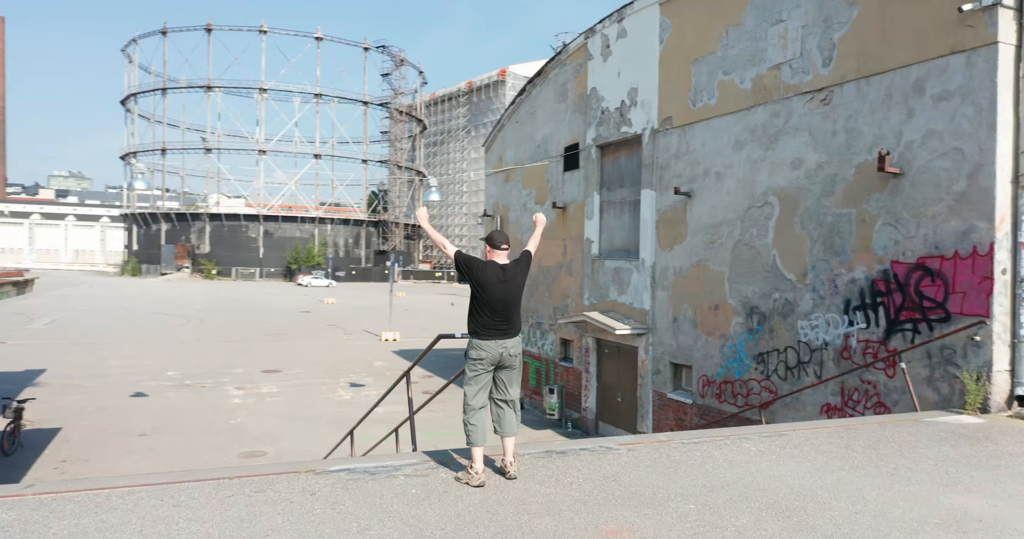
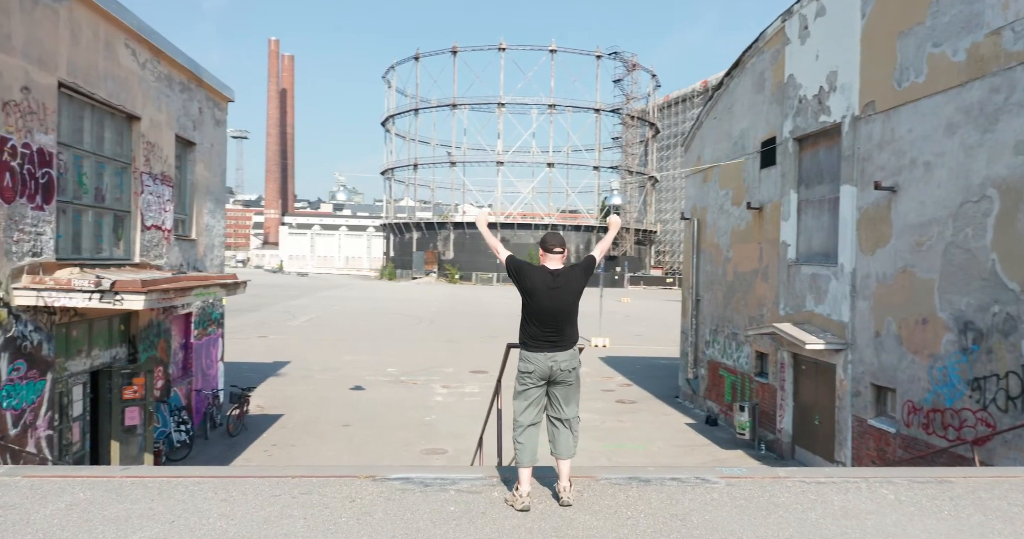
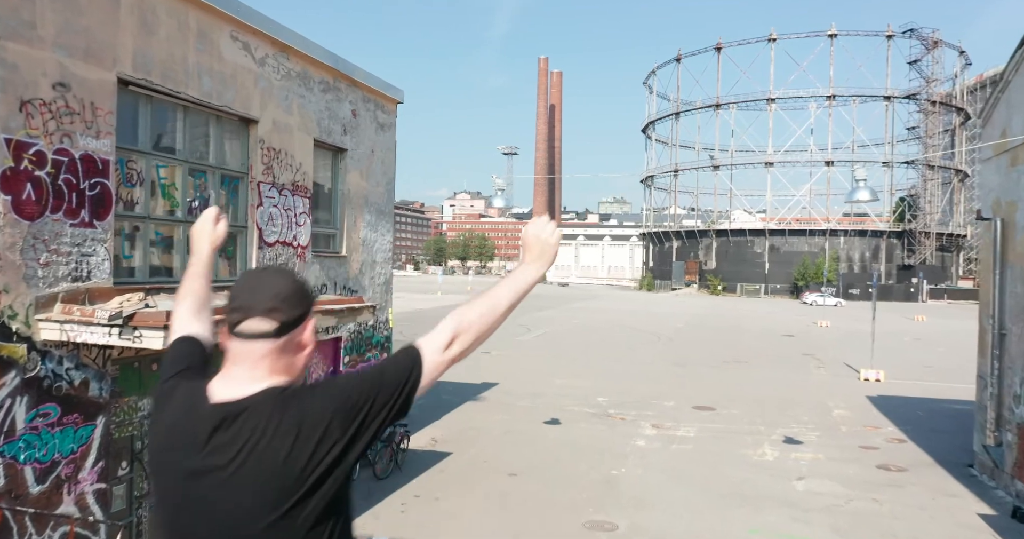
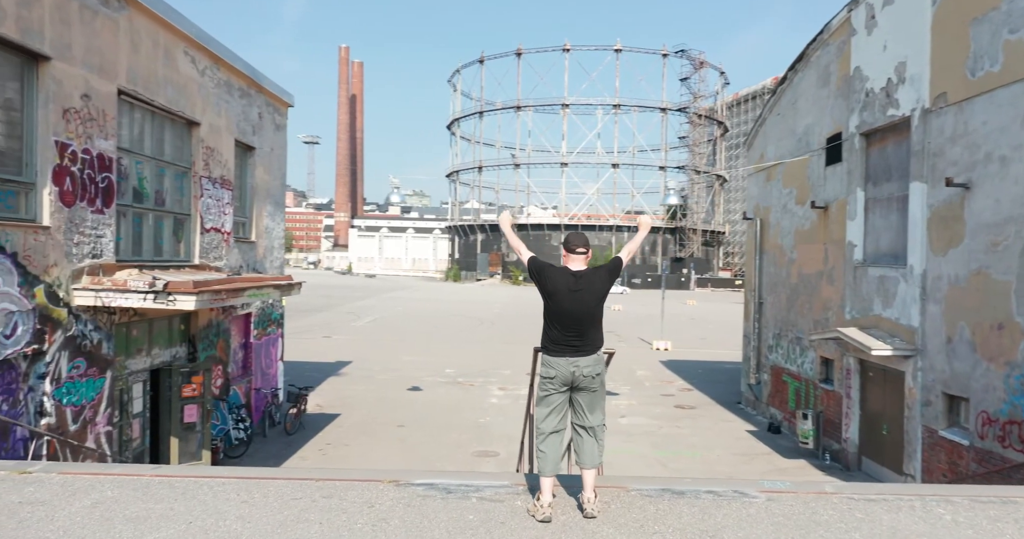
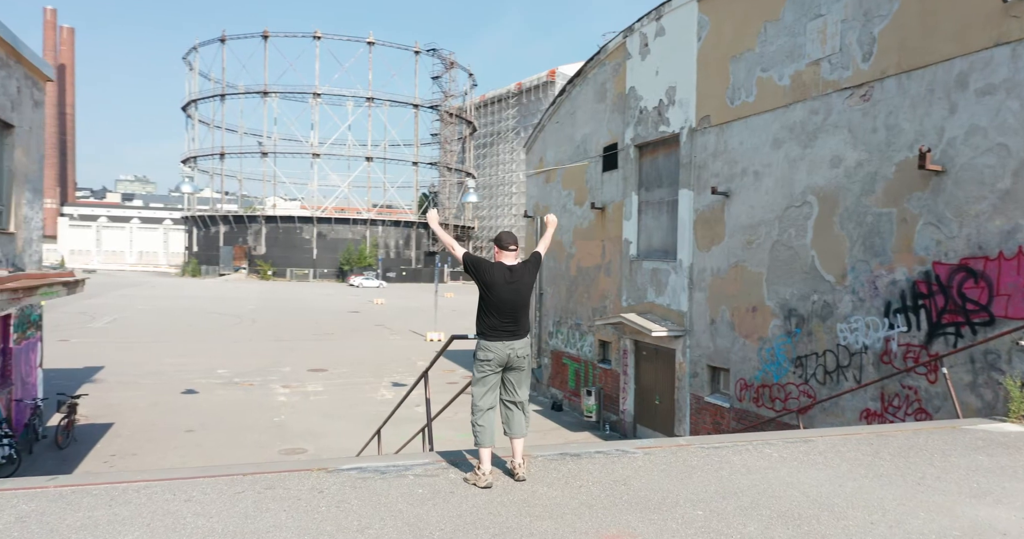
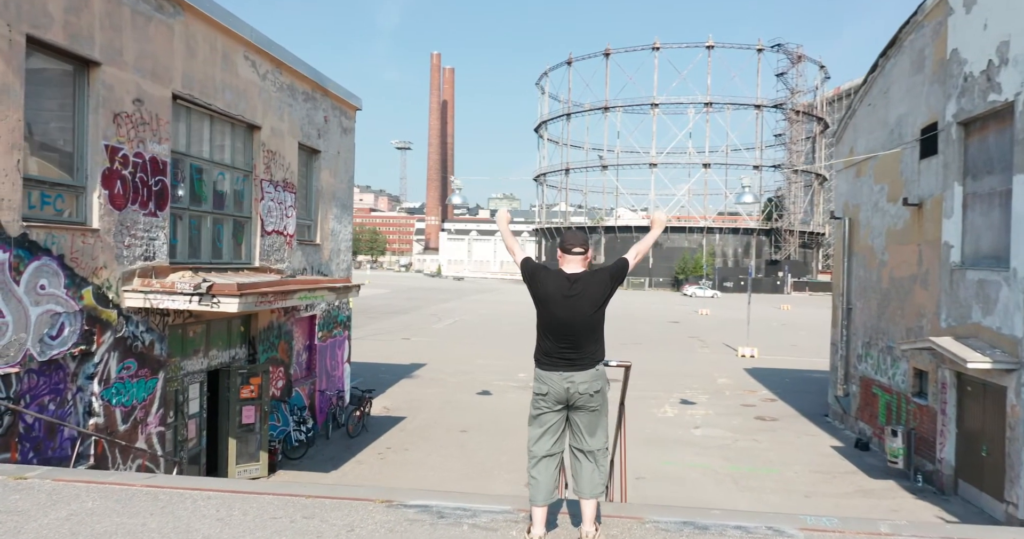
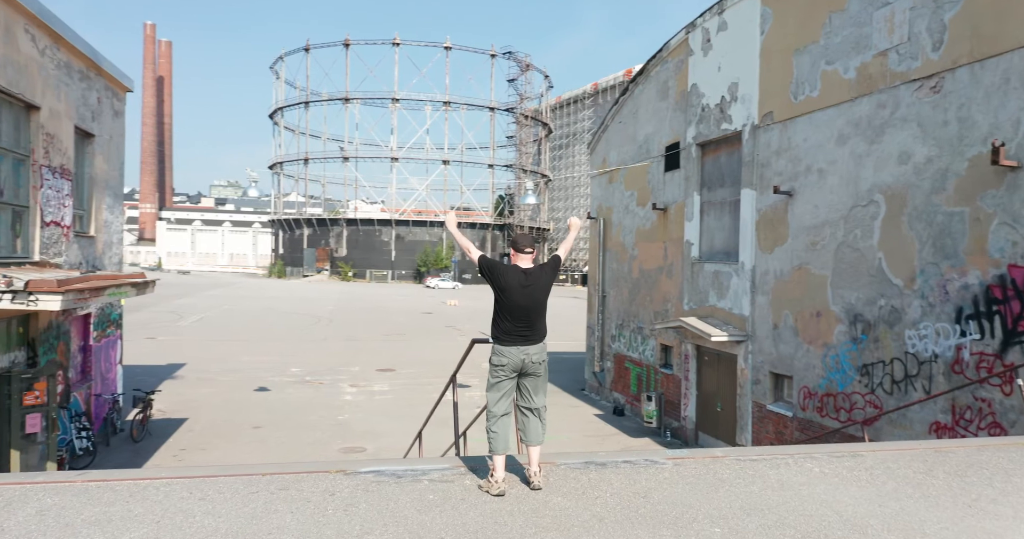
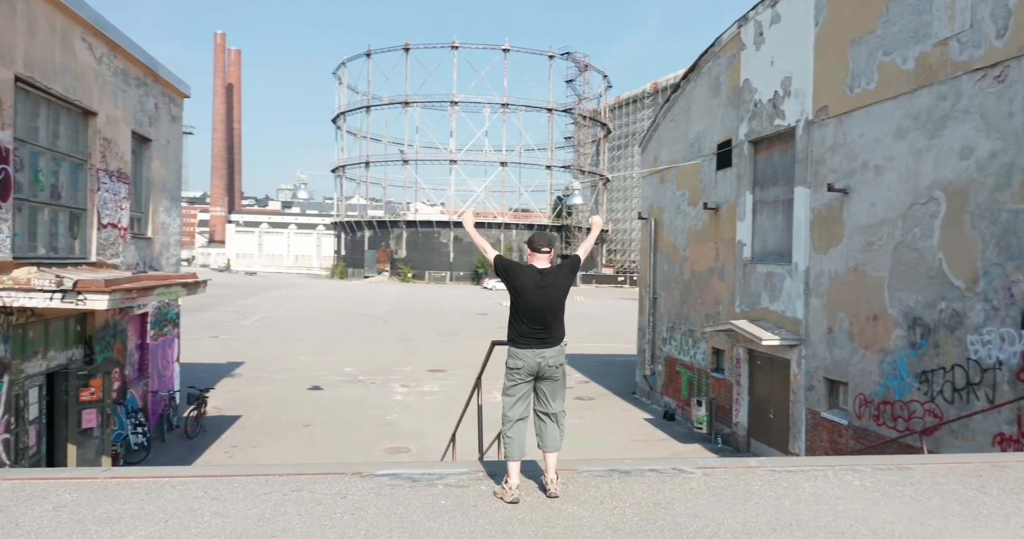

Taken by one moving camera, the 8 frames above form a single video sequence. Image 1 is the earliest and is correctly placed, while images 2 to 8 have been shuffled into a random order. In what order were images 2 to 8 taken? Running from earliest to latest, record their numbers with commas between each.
5, 7, 8, 2, 4, 6, 3
